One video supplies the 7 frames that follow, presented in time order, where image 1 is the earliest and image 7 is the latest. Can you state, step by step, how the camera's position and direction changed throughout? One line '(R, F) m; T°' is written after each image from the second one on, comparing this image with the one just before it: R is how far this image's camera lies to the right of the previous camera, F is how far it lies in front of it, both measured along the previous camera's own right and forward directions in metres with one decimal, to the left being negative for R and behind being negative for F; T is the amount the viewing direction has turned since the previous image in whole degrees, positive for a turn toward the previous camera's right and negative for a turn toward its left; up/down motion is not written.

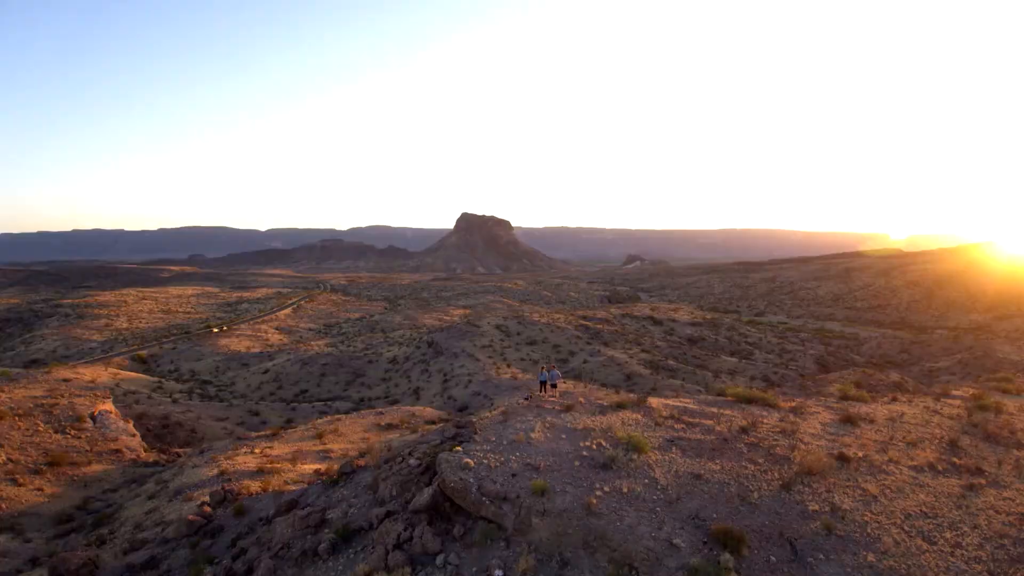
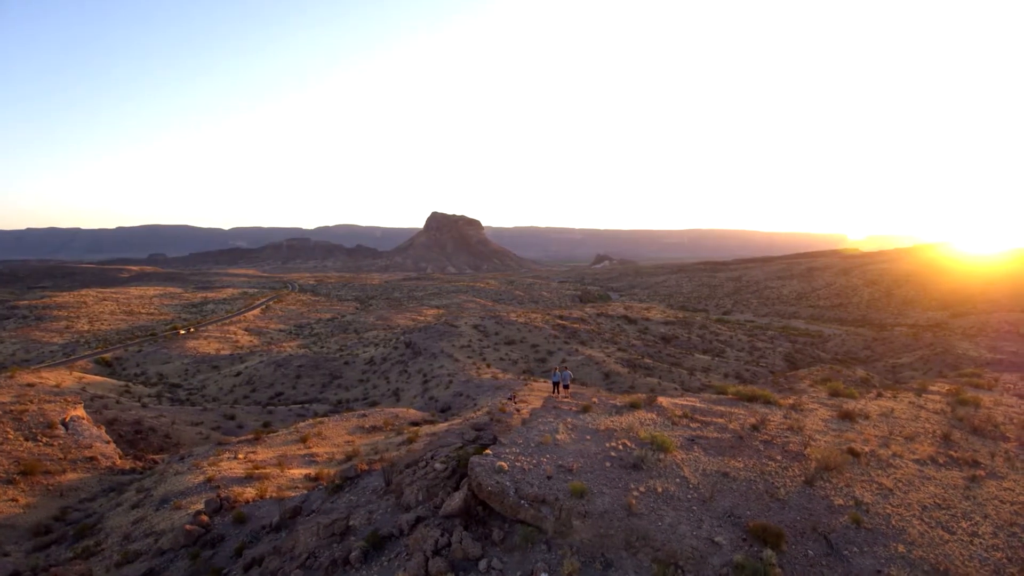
(-0.6, 0.0) m; +3°
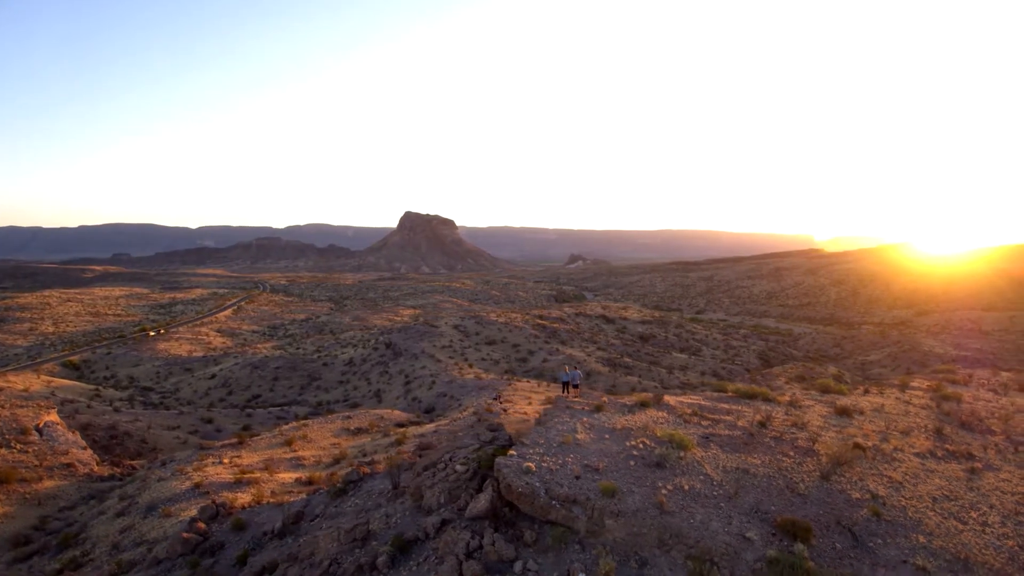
(-0.5, 0.0) m; +3°
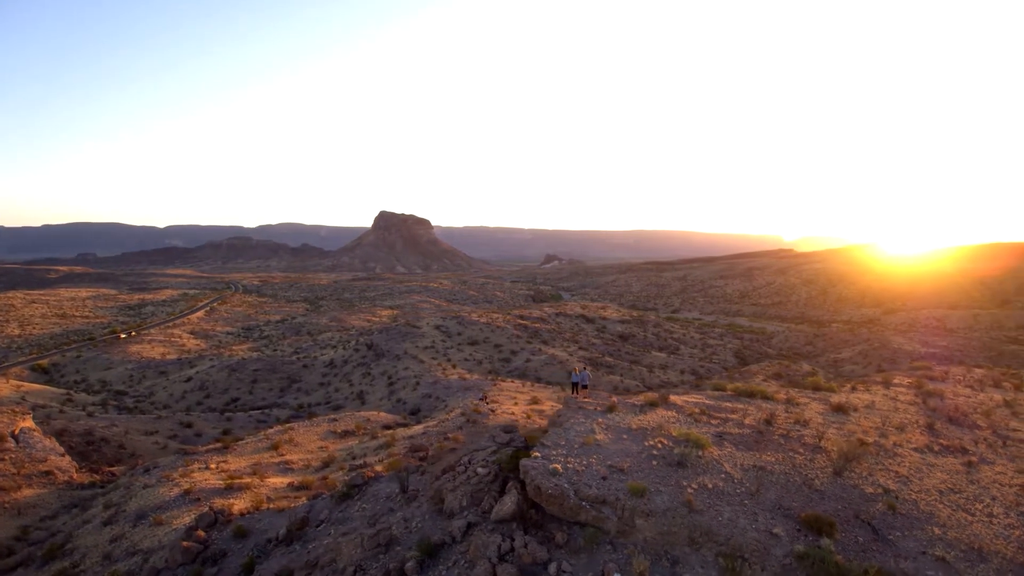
(-0.5, 0.0) m; +3°
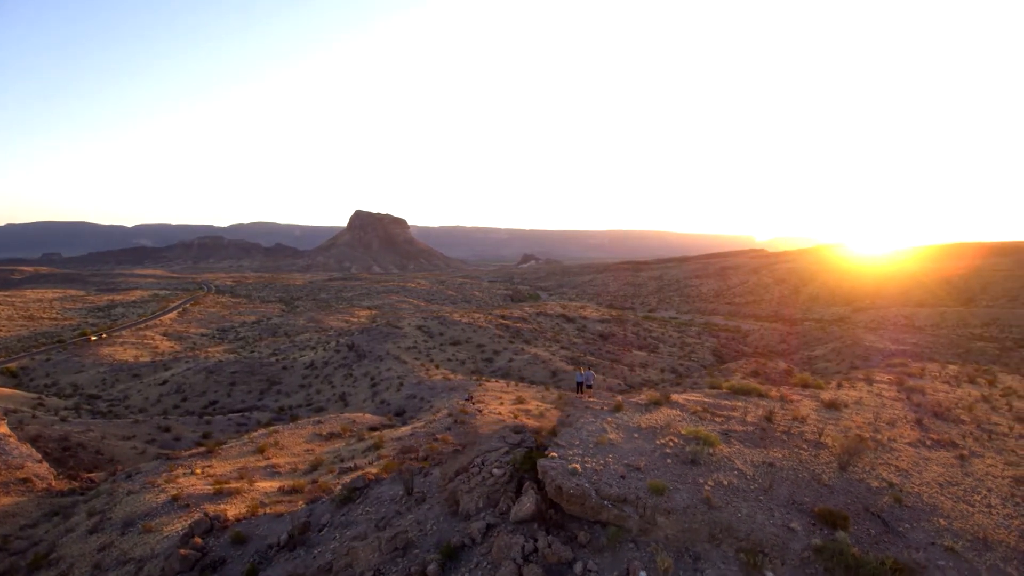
(-0.4, 0.0) m; +2°
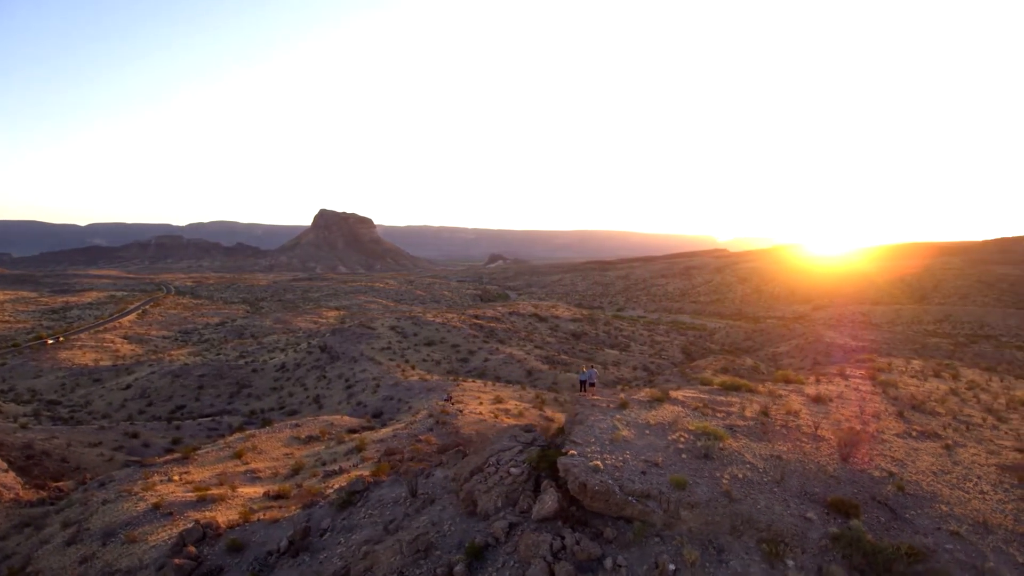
(-0.5, 0.0) m; +3°
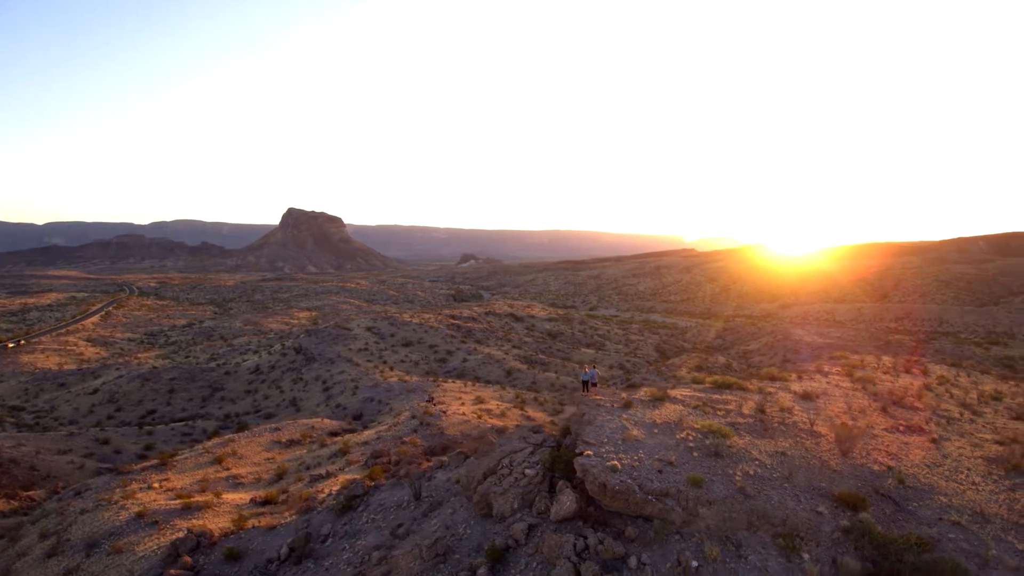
(-0.5, 0.0) m; +3°
